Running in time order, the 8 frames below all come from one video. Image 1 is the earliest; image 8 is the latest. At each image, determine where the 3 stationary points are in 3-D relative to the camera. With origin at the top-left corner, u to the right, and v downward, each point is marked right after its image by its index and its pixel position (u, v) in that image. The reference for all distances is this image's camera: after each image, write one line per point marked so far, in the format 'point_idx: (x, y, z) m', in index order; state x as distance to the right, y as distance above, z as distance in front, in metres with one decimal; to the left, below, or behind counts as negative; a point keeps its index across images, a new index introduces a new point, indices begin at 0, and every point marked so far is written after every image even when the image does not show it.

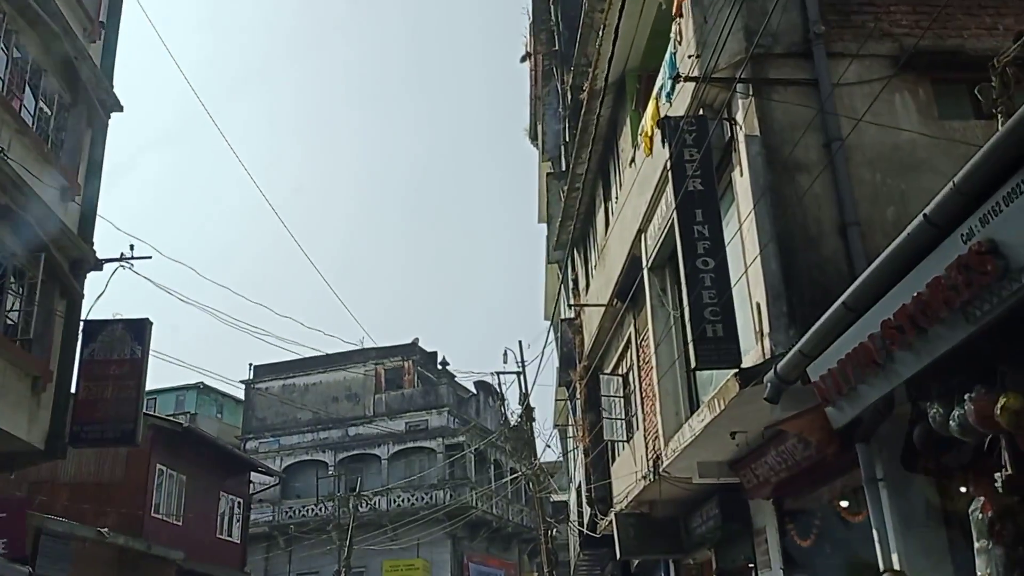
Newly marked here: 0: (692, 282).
0: (+1.6, +0.1, +8.5) m
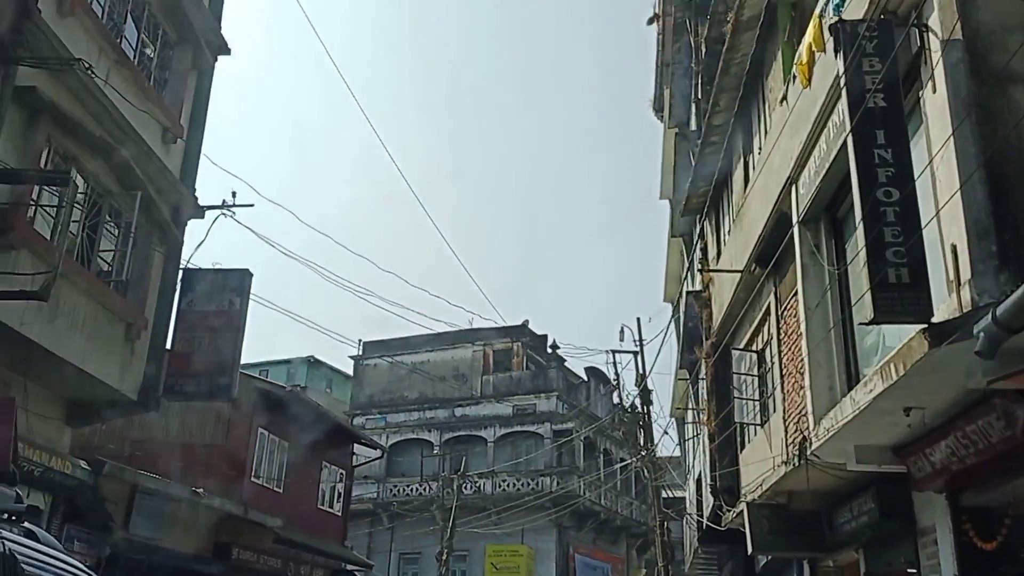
0: (+2.7, +0.5, +7.0) m
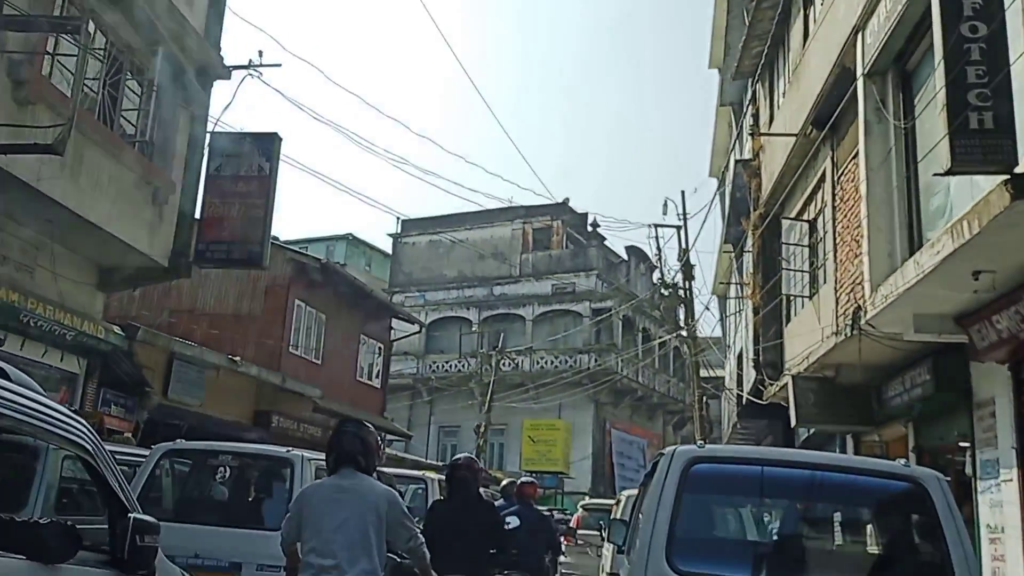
0: (+2.9, +1.5, +6.2) m
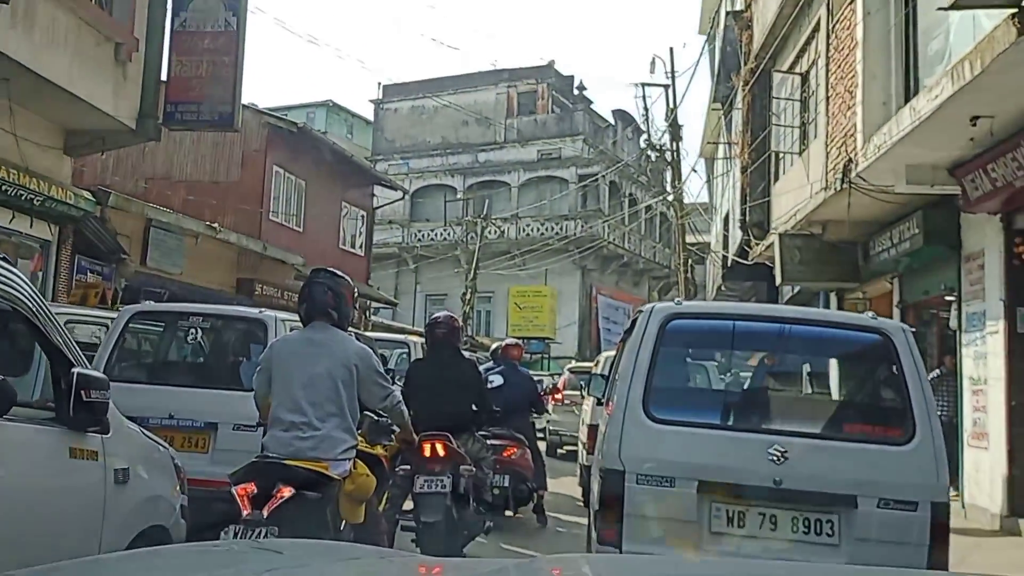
0: (+2.8, +2.5, +5.8) m
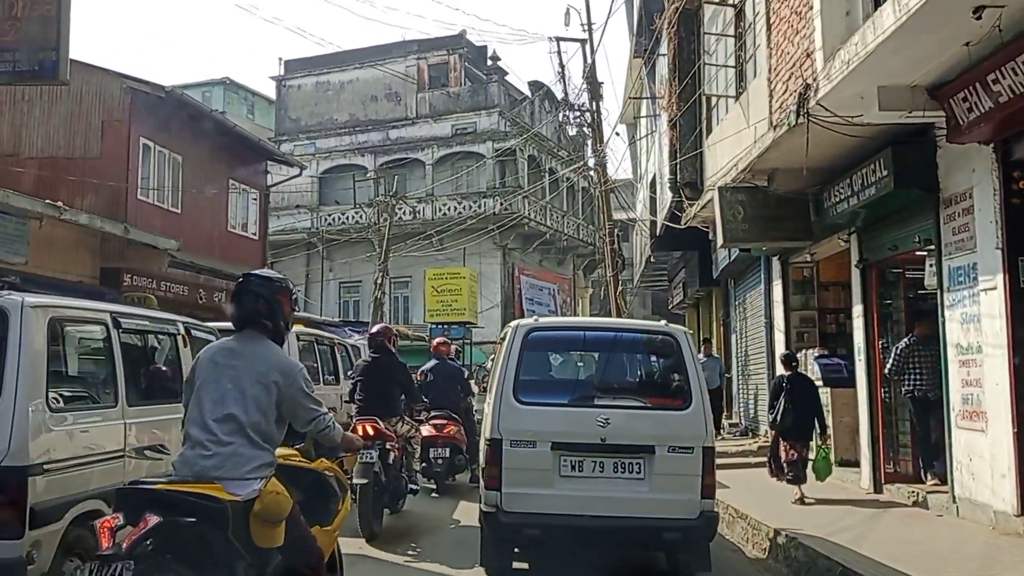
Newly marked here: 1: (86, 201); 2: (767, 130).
0: (+2.0, +2.8, +4.1) m
1: (-6.8, +1.4, +15.1) m
2: (+2.4, +1.5, +9.0) m
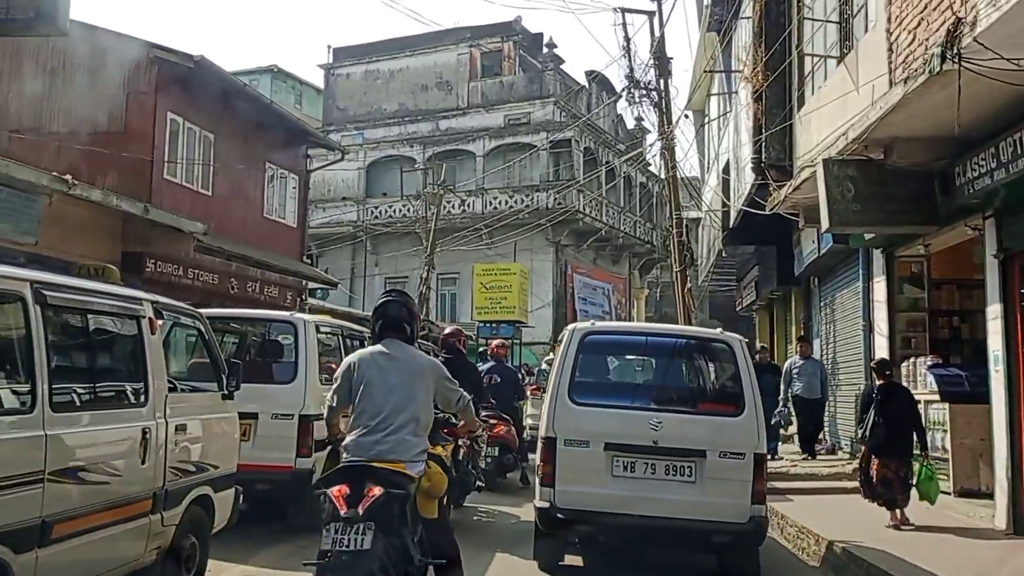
0: (+2.3, +2.9, +2.5) m
1: (-6.0, +1.6, +14.0) m
2: (+2.9, +1.6, +7.3) m
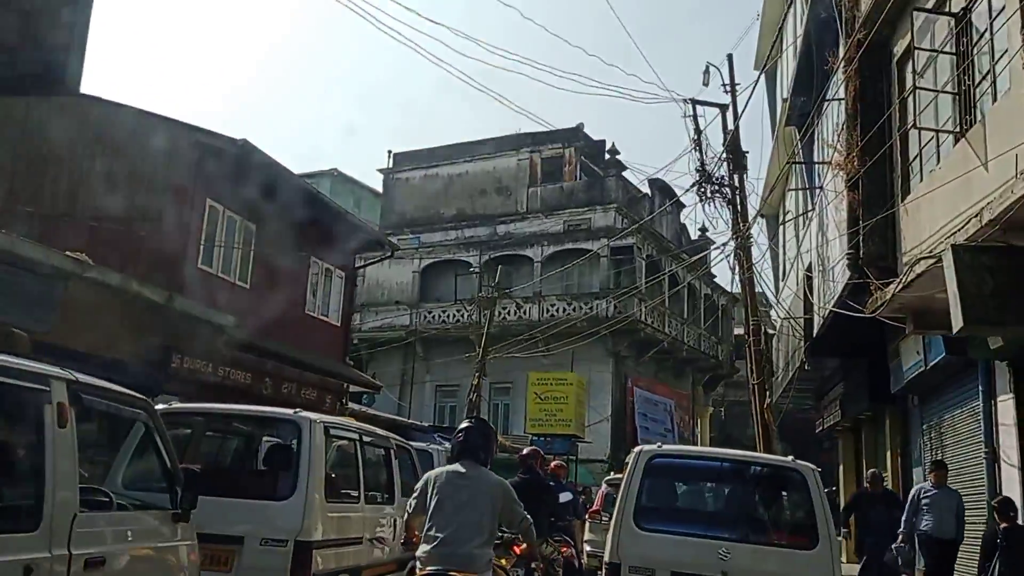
0: (+2.5, +2.7, +1.3) m
1: (-5.2, +0.3, +13.1) m
2: (+3.3, +0.8, +6.0) m
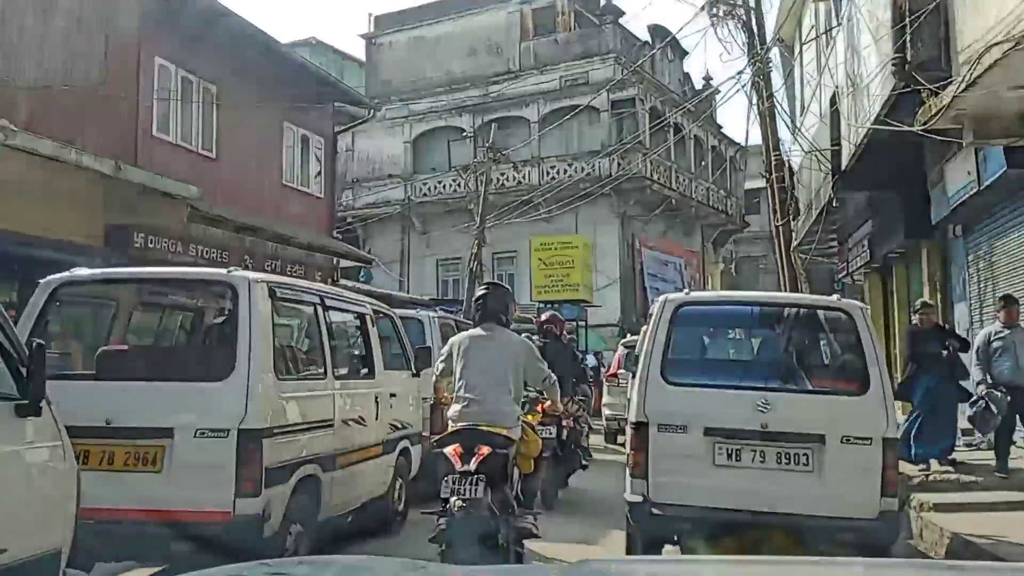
0: (+2.2, +3.2, -0.3) m
1: (-5.3, +1.9, +11.7) m
2: (+3.2, +2.0, +4.5) m
